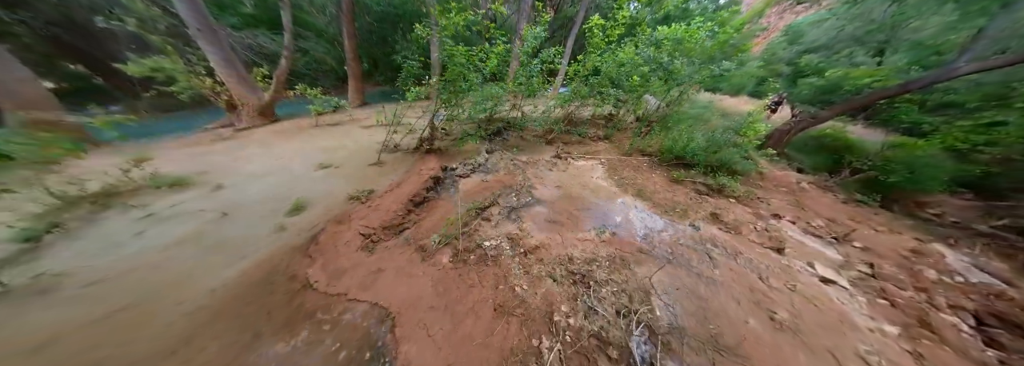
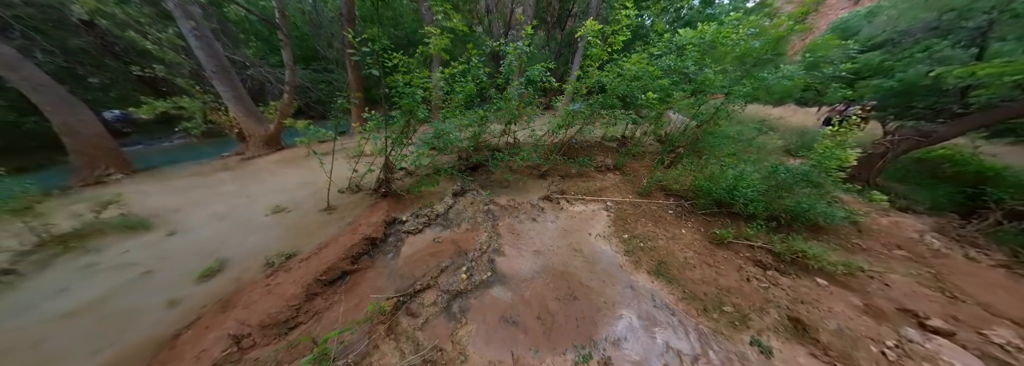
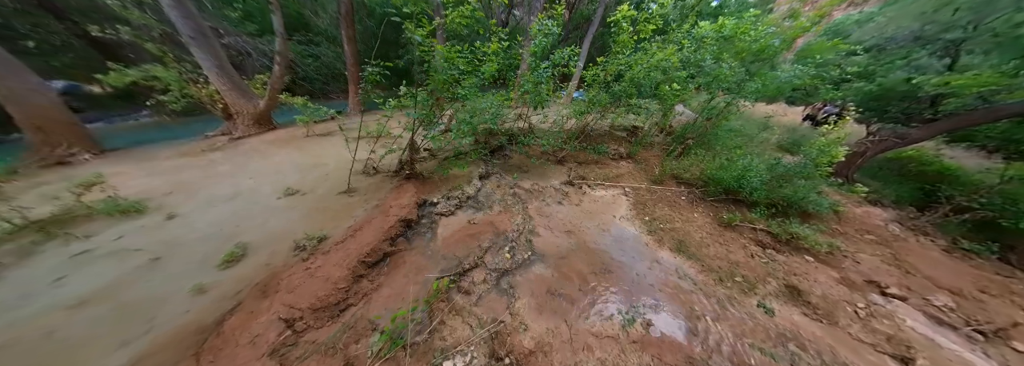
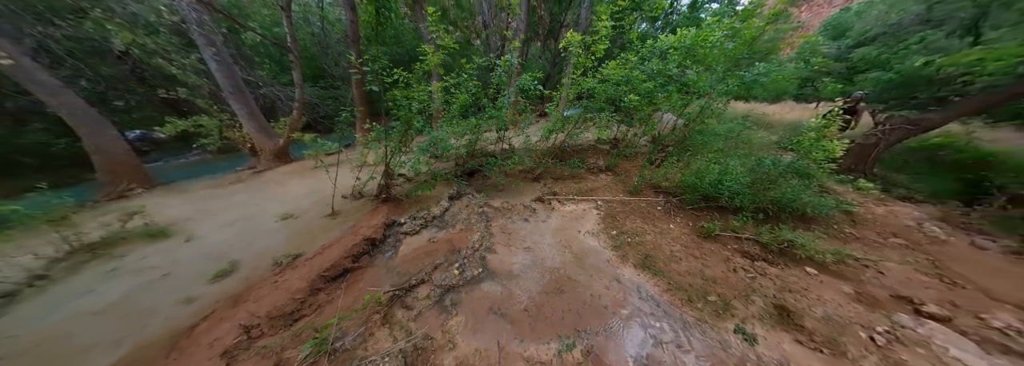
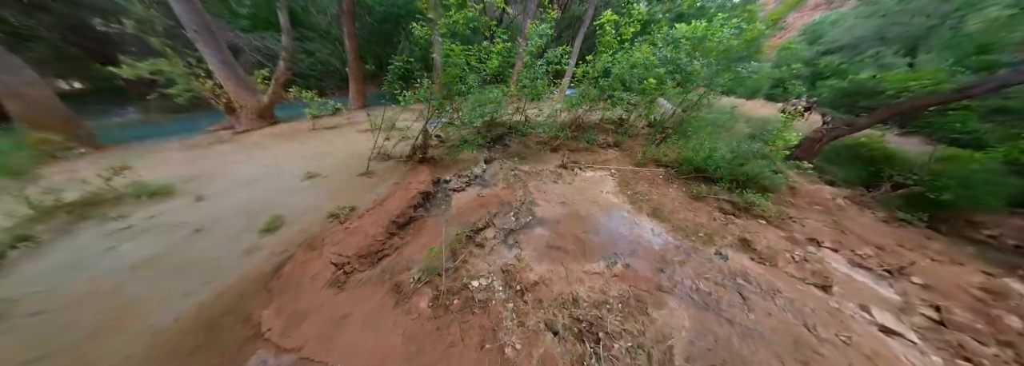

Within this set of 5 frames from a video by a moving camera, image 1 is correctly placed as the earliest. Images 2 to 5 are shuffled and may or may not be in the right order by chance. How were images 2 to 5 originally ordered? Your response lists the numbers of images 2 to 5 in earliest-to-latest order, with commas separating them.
5, 3, 2, 4
